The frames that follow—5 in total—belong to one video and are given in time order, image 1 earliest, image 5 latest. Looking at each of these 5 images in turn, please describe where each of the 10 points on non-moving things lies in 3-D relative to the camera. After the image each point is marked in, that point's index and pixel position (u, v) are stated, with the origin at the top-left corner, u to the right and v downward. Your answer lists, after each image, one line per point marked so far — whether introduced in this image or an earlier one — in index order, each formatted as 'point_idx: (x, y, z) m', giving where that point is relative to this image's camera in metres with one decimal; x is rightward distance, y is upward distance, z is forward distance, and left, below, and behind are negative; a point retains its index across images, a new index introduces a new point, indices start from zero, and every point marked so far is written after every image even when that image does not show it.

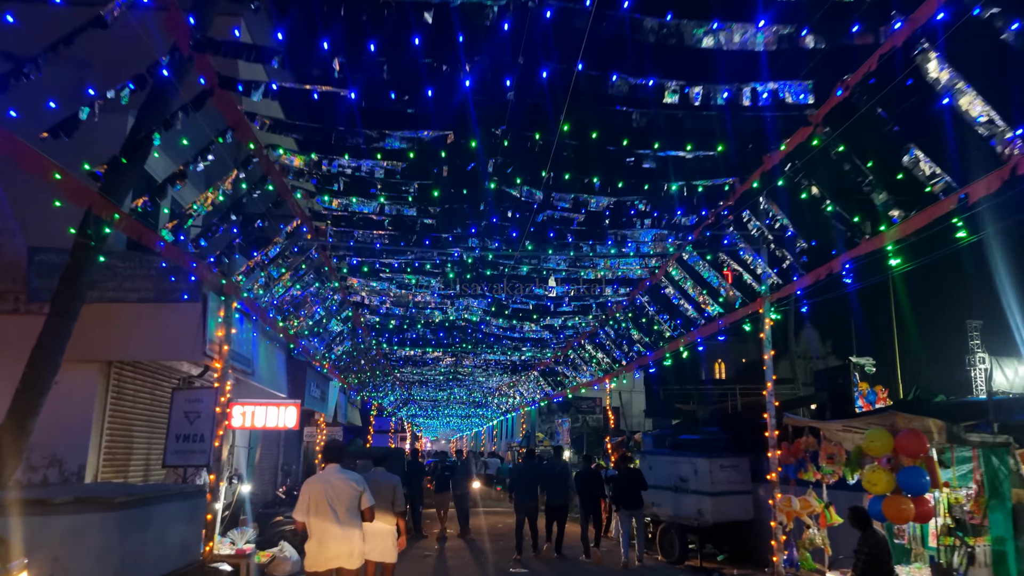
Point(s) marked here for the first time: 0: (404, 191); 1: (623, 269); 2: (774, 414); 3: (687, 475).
0: (-1.3, +1.2, +8.2) m
1: (+1.9, +0.3, +11.4) m
2: (+3.8, -1.8, +9.7) m
3: (+3.4, -3.6, +13.1) m
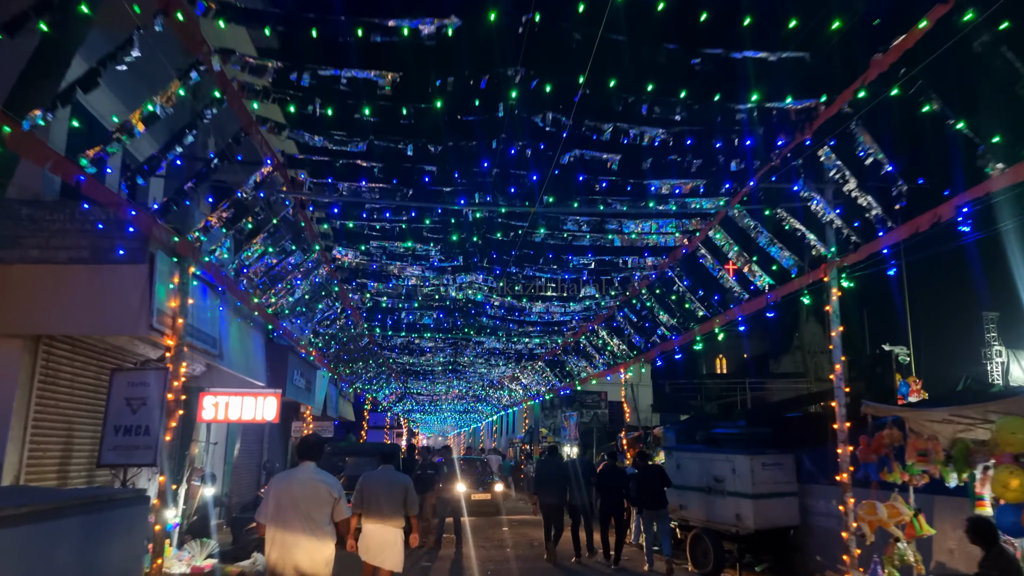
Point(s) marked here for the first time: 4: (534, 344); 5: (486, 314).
0: (-1.1, +1.7, +6.5) m
1: (+2.1, +0.8, +9.7) m
2: (+4.0, -1.4, +8.1) m
3: (+3.6, -3.2, +11.4) m
4: (+0.7, -1.6, +19.4) m
5: (-0.6, -0.6, +15.3) m
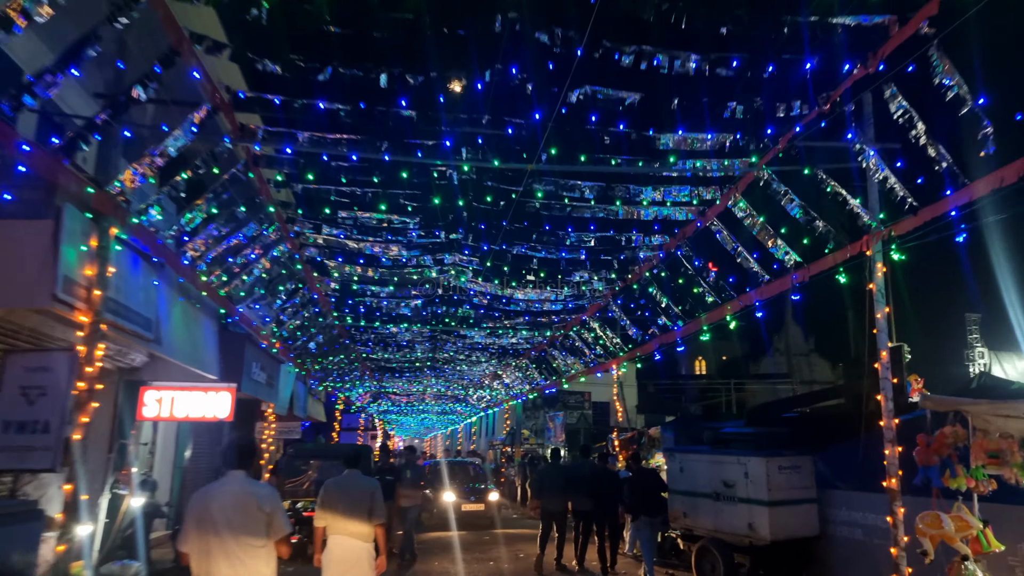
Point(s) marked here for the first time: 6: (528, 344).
0: (-1.1, +2.0, +5.1) m
1: (+1.9, +1.1, +8.5) m
2: (+3.9, -1.1, +6.9) m
3: (+3.4, -2.9, +10.2) m
4: (+0.2, -1.3, +18.1) m
5: (-0.9, -0.3, +14.0) m
6: (+0.5, -1.6, +19.1) m
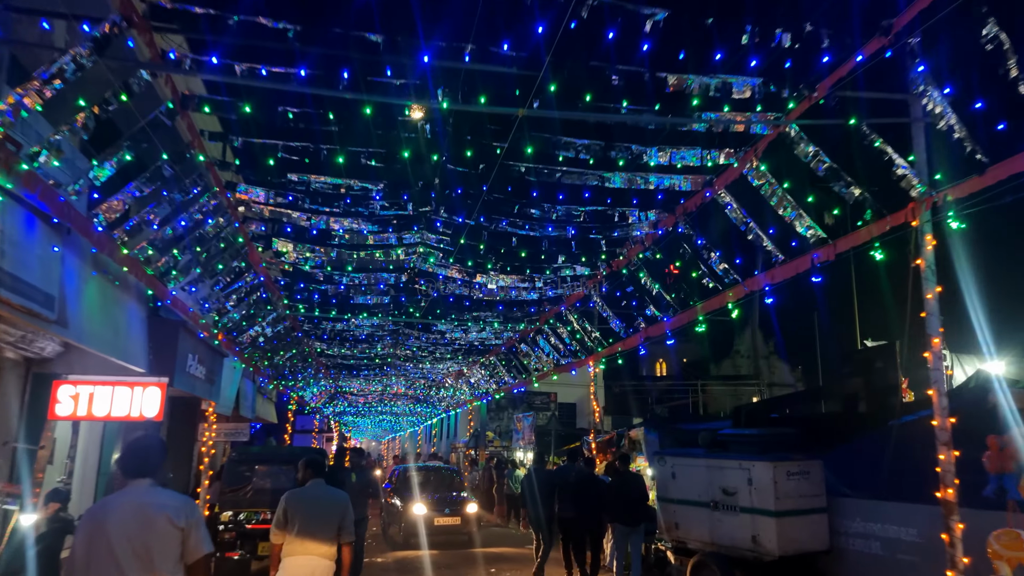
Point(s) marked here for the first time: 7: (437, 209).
0: (-1.1, +2.3, +3.8) m
1: (+1.7, +1.3, +7.4) m
2: (+3.8, -0.9, +5.9) m
3: (+3.0, -2.7, +9.1) m
4: (-0.6, -1.1, +16.8) m
5: (-1.4, 0.0, +12.7) m
6: (-0.4, -1.4, +17.9) m
7: (-0.9, +1.0, +8.7) m
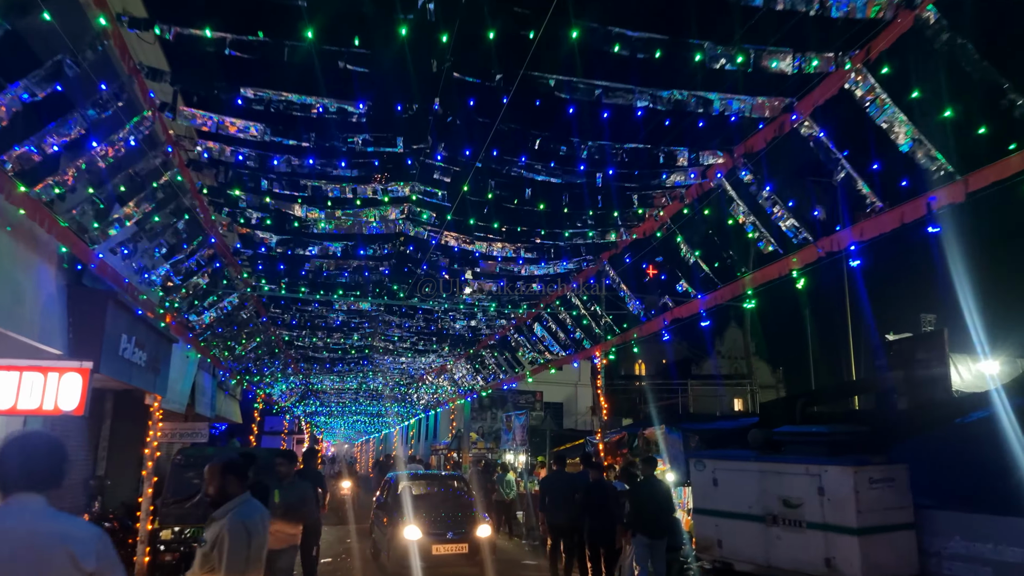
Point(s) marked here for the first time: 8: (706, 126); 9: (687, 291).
0: (-0.7, +2.7, +2.0) m
1: (+2.0, +1.7, +5.6) m
2: (+4.1, -0.5, +4.2) m
3: (+3.2, -2.3, +7.4) m
4: (-0.7, -0.7, +14.9) m
5: (-1.4, +0.4, +10.8) m
6: (-0.6, -1.0, +16.0) m
7: (-0.7, +1.4, +6.8) m
8: (+1.8, +1.5, +6.3) m
9: (+2.5, 0.0, +9.5) m
